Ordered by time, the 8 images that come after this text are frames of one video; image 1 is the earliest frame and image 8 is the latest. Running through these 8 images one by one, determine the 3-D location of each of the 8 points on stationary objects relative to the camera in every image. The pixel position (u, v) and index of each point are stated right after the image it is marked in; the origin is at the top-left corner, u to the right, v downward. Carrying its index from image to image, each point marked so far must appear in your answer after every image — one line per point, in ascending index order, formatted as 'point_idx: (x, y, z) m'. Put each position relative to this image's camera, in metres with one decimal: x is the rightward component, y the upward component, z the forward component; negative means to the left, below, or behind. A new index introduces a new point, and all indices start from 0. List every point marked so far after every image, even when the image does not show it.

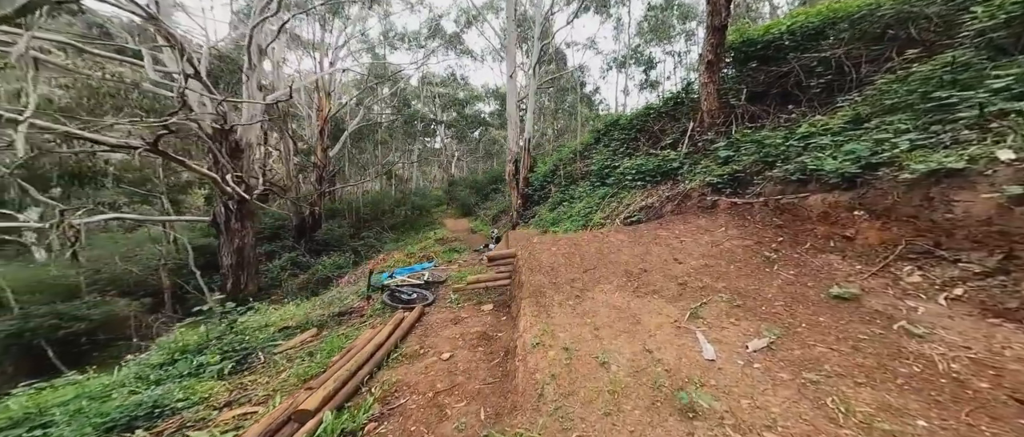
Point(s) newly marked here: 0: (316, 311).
0: (-3.3, -1.6, +5.5) m
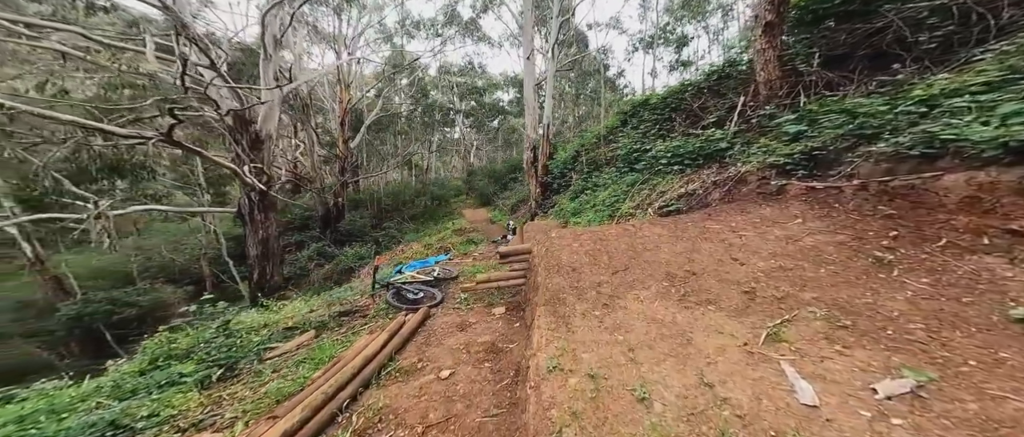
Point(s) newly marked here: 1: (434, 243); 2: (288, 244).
0: (-3.1, -1.4, +5.2) m
1: (-3.2, -1.0, +13.9) m
2: (-12.2, -1.3, +18.2) m
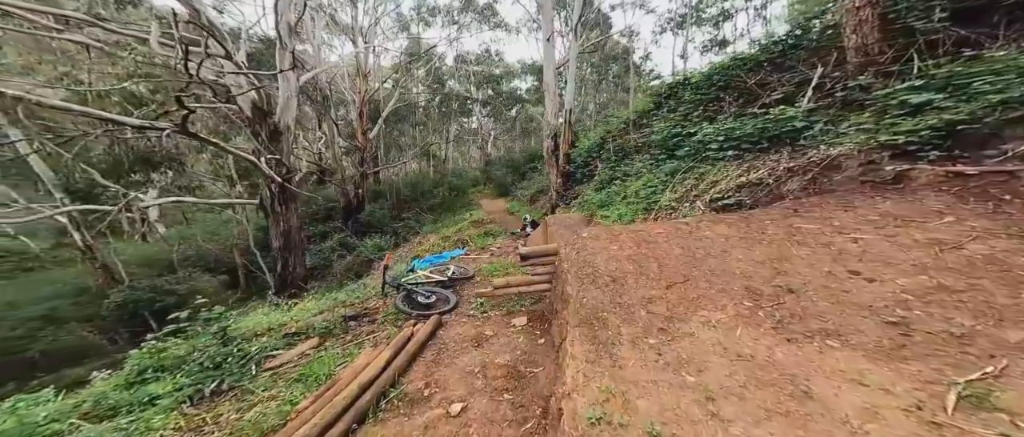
0: (-2.8, -1.4, +4.8) m
1: (-2.4, -0.6, +13.5) m
2: (-11.1, -0.9, +18.2) m
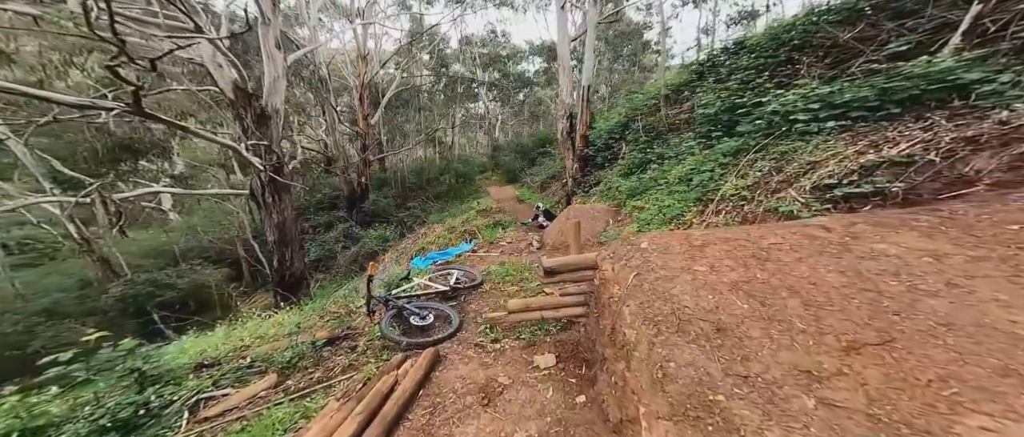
0: (-2.6, -1.3, +3.9) m
1: (-2.0, -0.3, +12.6) m
2: (-10.6, -0.3, +17.5) m
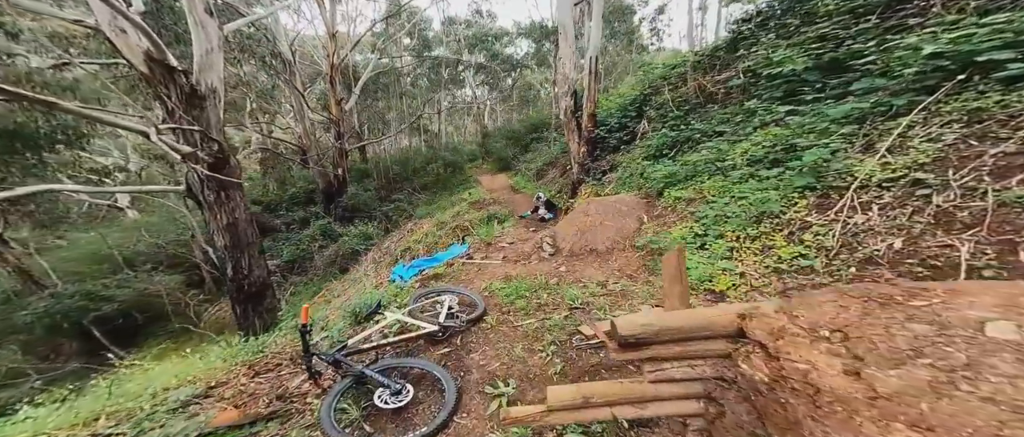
0: (-2.4, -1.4, +2.5) m
1: (-2.2, -0.1, +11.2) m
2: (-10.9, -0.2, +15.8) m
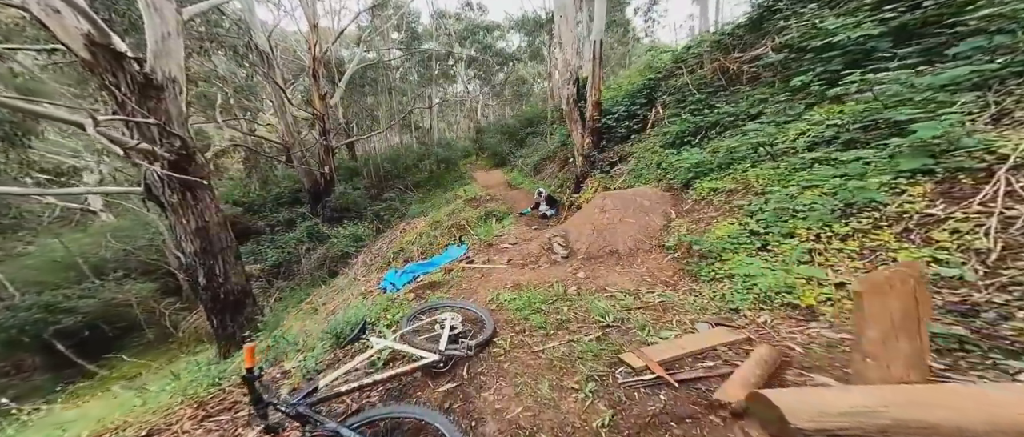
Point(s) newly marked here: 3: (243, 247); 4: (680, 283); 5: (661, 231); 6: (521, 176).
0: (-2.2, -1.4, +1.8) m
1: (-2.2, 0.0, +10.5) m
2: (-11.0, -0.3, +14.9) m
3: (-11.5, -1.2, +13.7) m
4: (+1.6, -0.6, +3.0) m
5: (+1.8, -0.2, +4.0) m
6: (+0.4, +1.8, +13.9) m
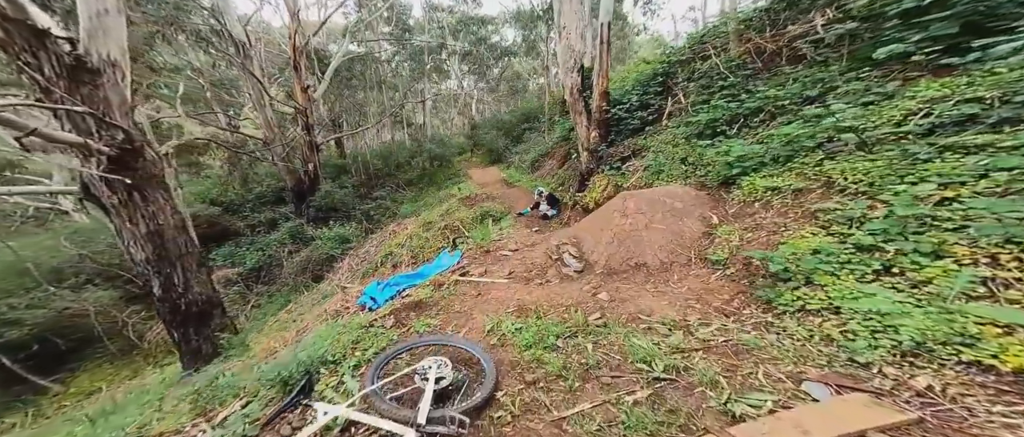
0: (-2.1, -1.5, +1.0) m
1: (-2.3, -0.1, +9.6) m
2: (-11.2, -0.3, +13.9) m
3: (-11.6, -1.2, +12.8) m
4: (+1.7, -0.7, +2.3) m
5: (+1.9, -0.2, +3.2) m
6: (+0.3, +1.8, +13.1) m
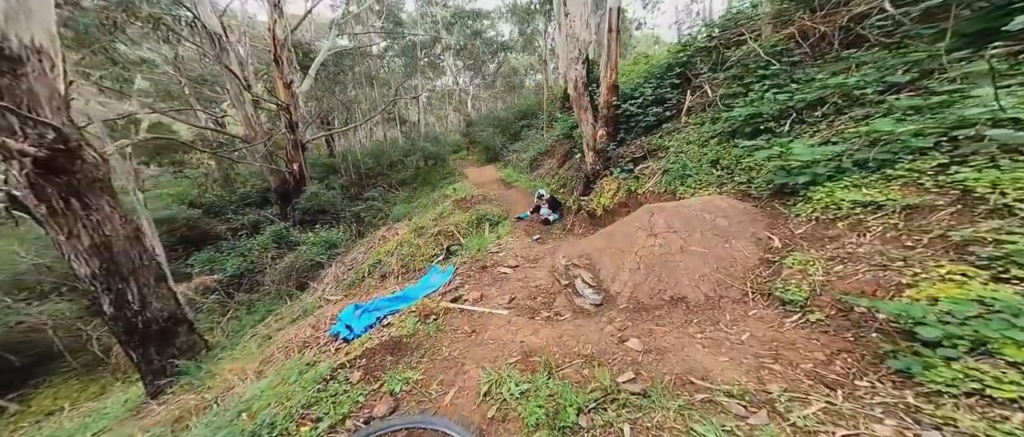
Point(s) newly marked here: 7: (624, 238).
0: (-2.1, -1.7, +0.3) m
1: (-2.3, -0.2, +8.9) m
2: (-11.3, -0.4, +13.1) m
3: (-11.7, -1.4, +11.9) m
4: (+1.7, -0.8, +1.6) m
5: (+1.9, -0.4, +2.5) m
6: (+0.2, +1.7, +12.4) m
7: (+1.1, -0.2, +3.1) m
